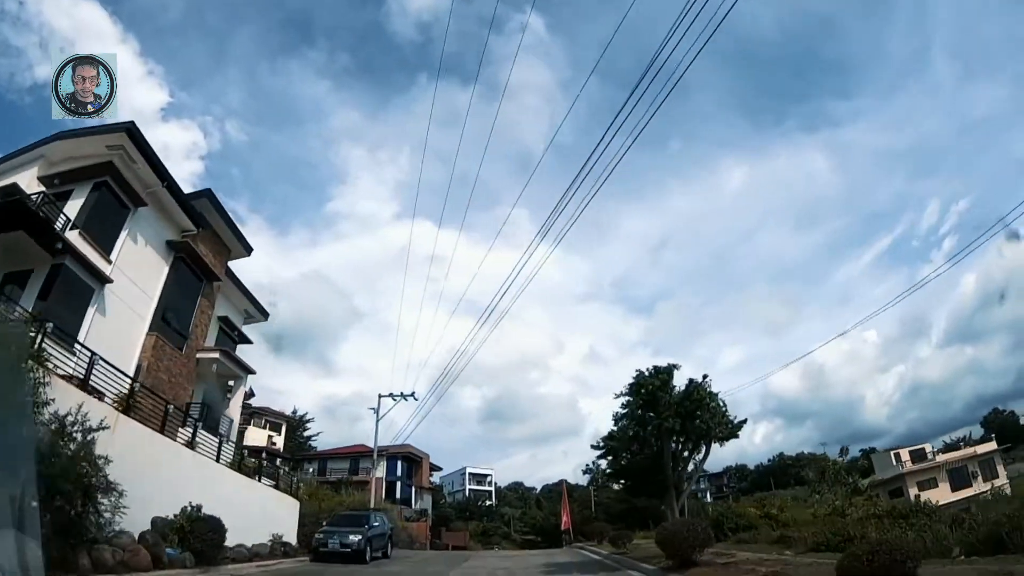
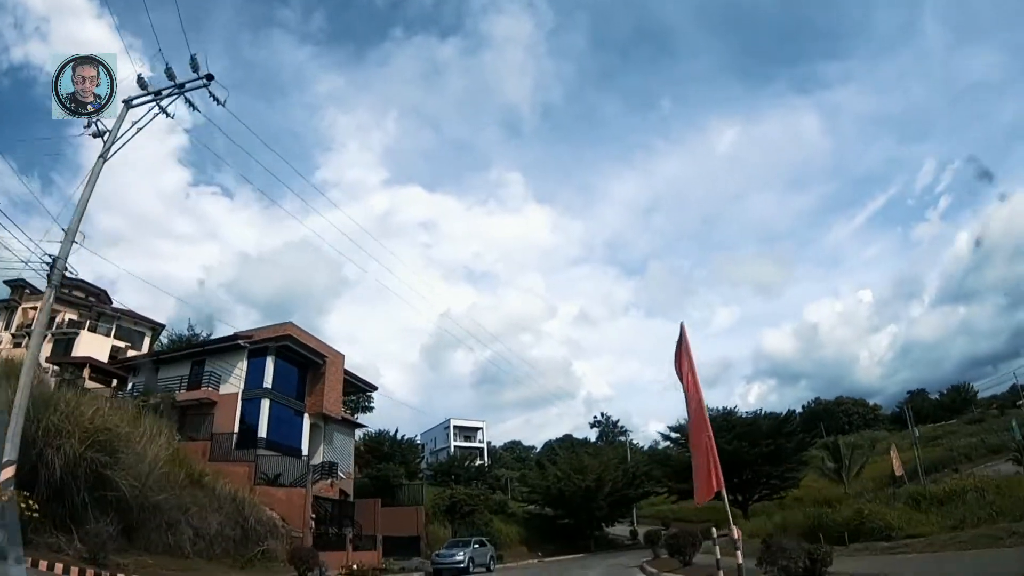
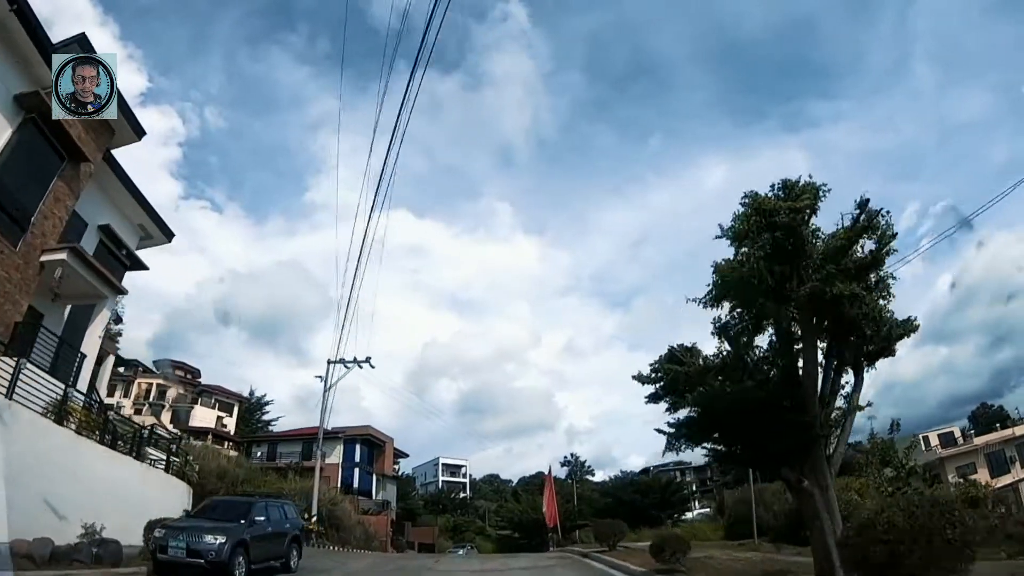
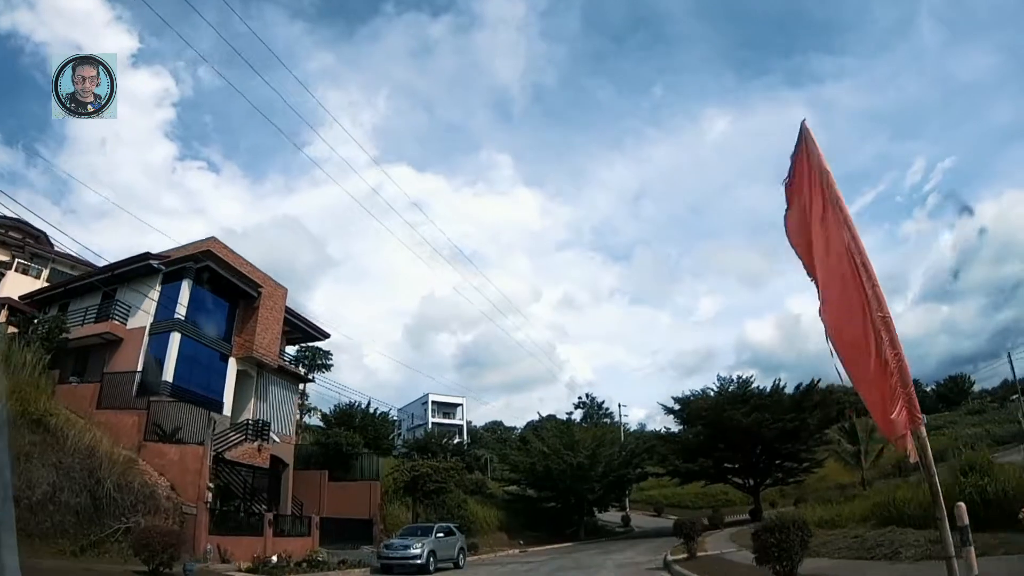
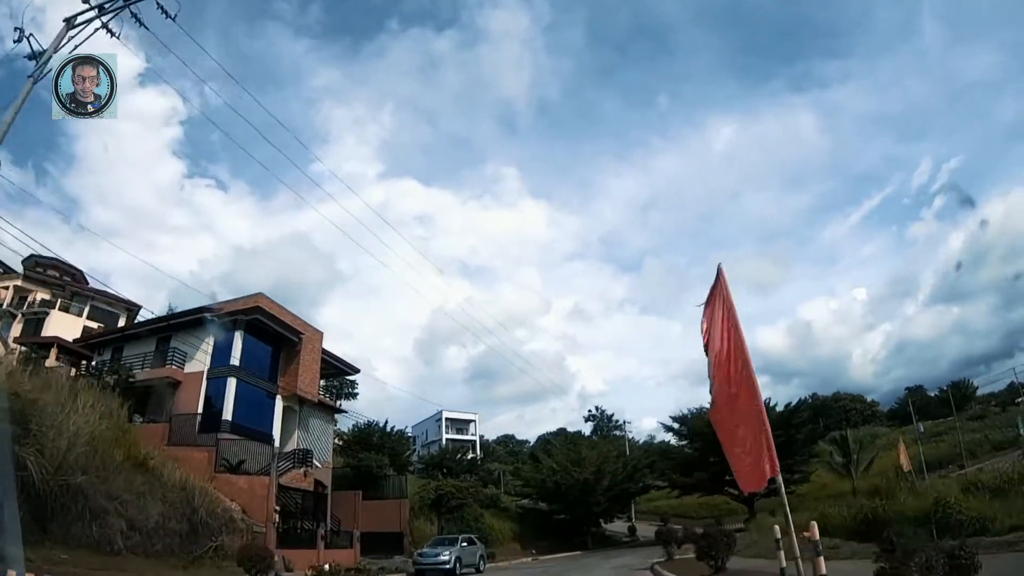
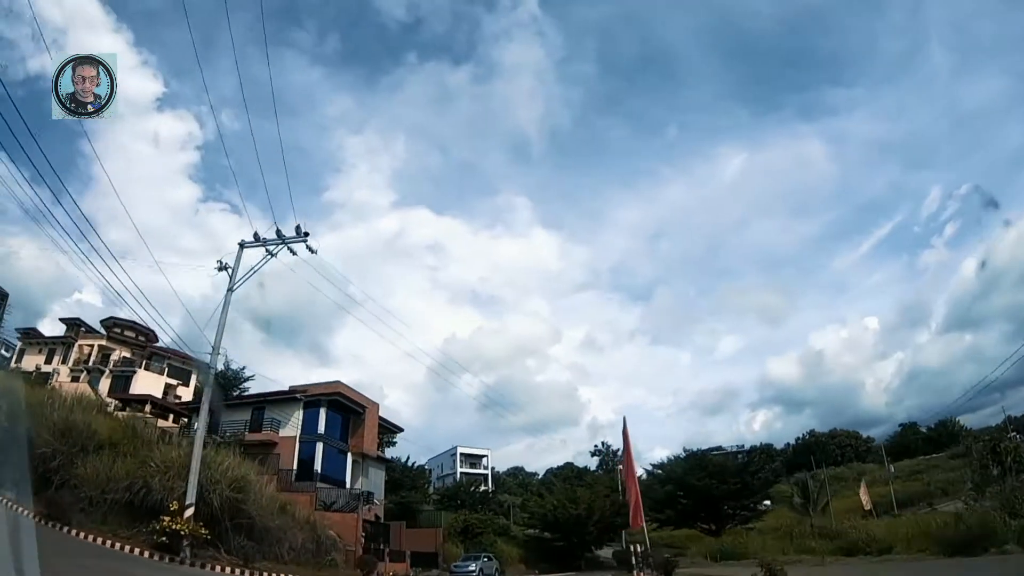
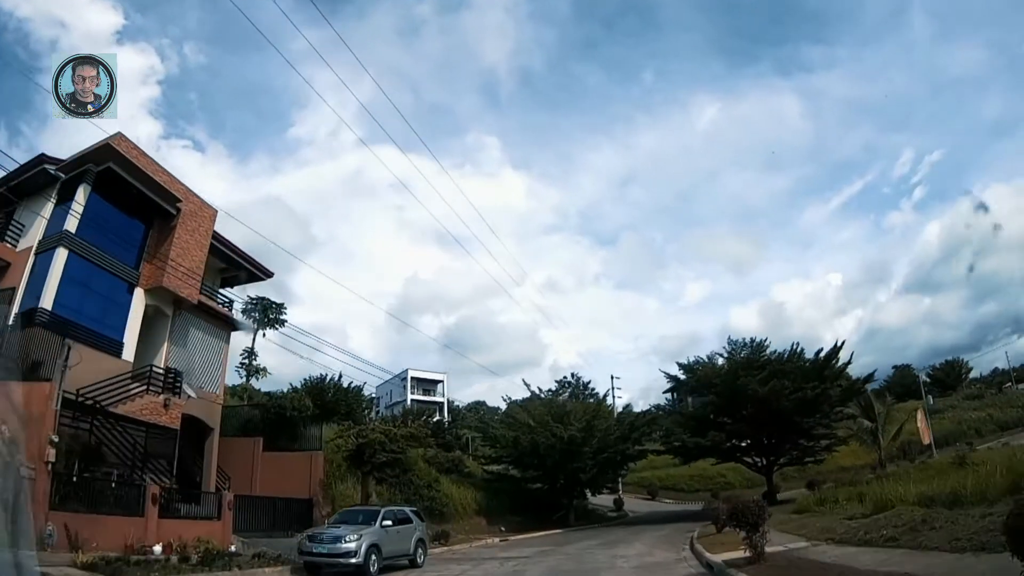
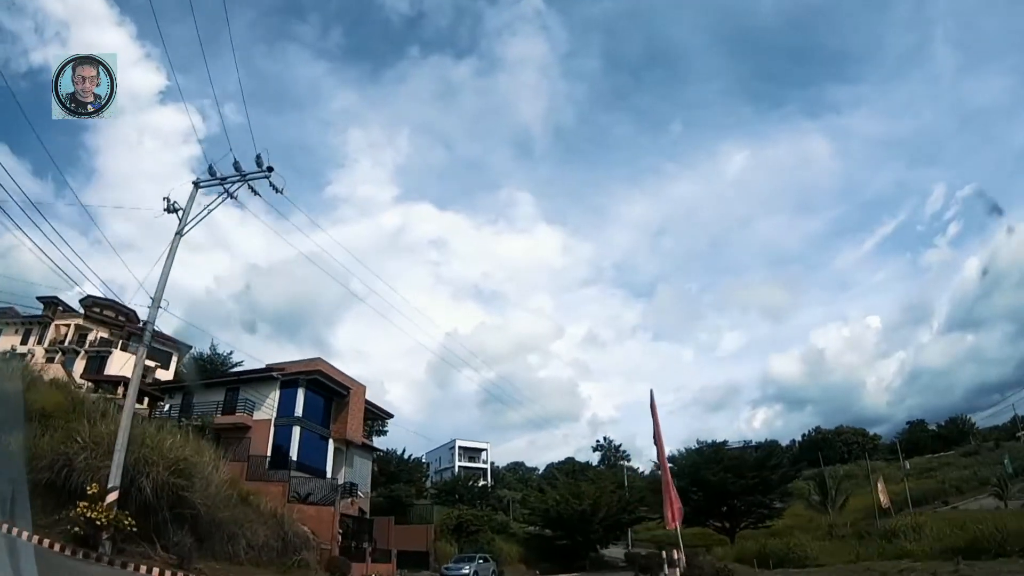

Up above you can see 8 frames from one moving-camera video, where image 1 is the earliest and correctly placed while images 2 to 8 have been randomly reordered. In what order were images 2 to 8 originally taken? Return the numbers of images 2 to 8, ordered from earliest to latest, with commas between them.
3, 6, 8, 2, 5, 4, 7
